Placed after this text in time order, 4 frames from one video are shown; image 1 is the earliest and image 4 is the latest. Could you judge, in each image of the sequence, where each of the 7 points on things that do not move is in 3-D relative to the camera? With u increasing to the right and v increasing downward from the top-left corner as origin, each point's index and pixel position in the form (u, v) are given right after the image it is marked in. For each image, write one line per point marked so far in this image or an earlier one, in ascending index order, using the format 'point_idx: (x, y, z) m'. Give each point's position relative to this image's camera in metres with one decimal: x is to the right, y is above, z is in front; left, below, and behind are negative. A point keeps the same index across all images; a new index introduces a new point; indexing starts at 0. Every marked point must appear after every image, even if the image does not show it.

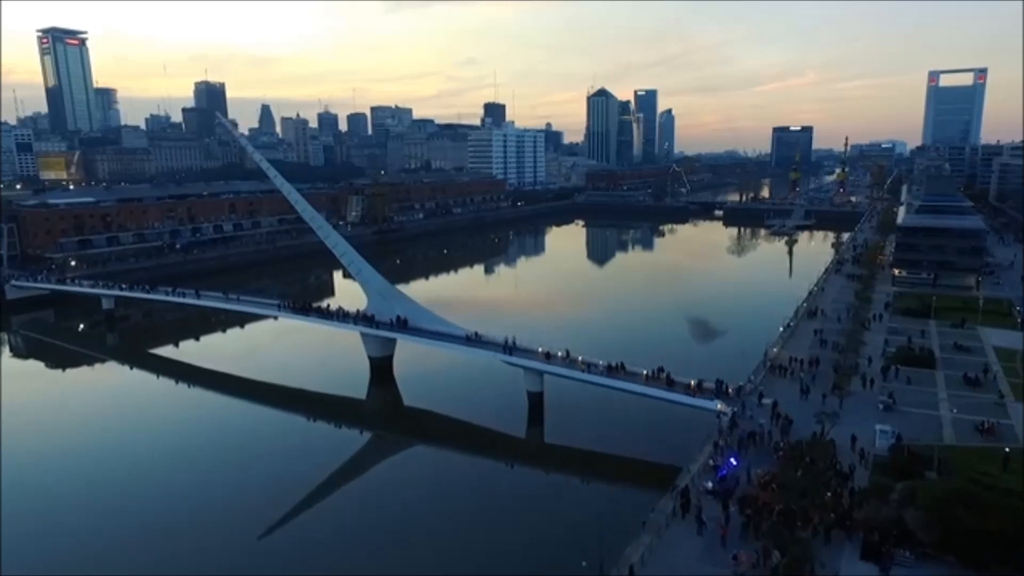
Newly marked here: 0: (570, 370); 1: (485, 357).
0: (+0.9, -1.4, +11.1) m
1: (-0.5, -1.2, +11.8) m
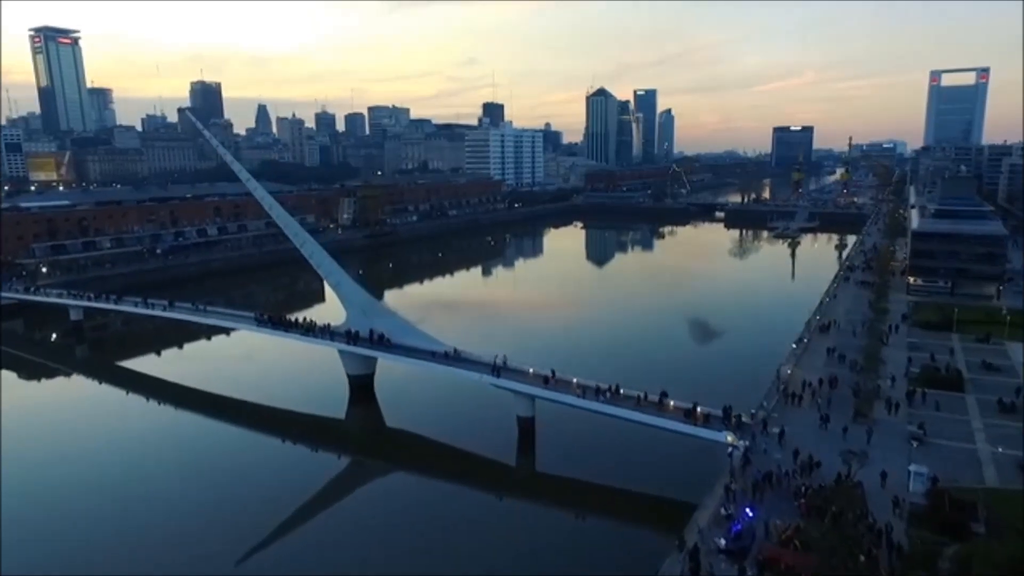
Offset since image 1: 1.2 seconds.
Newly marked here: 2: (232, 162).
0: (+0.7, -1.6, +10.1) m
1: (-0.7, -1.5, +10.8) m
2: (-6.2, +2.7, +15.1) m
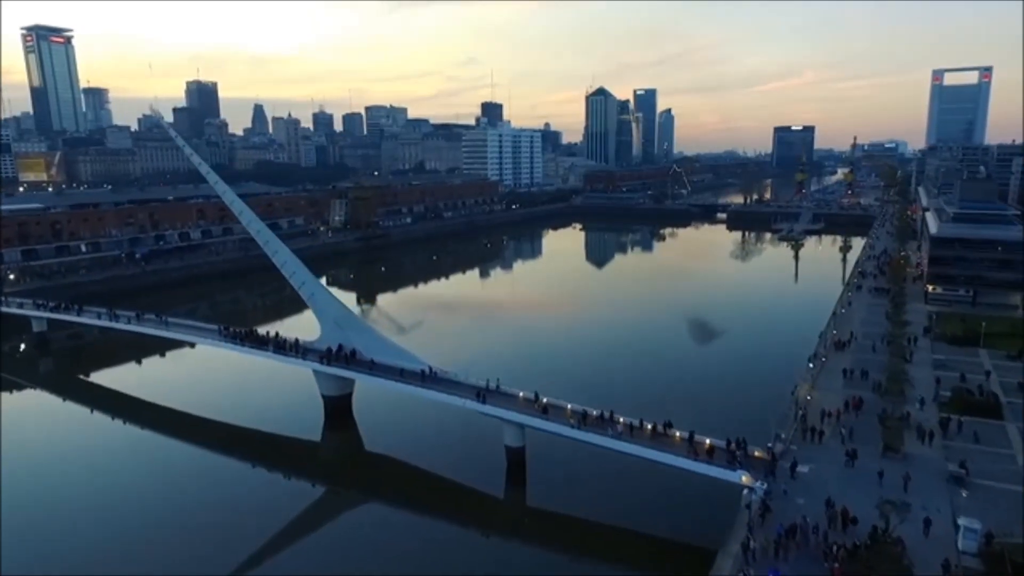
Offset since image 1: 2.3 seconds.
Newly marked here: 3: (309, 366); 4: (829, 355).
0: (+0.6, -1.8, +9.0) m
1: (-0.8, -1.7, +9.7) m
2: (-6.4, +2.5, +14.0) m
3: (-3.3, -1.3, +11.2) m
4: (+5.5, -1.2, +12.1) m
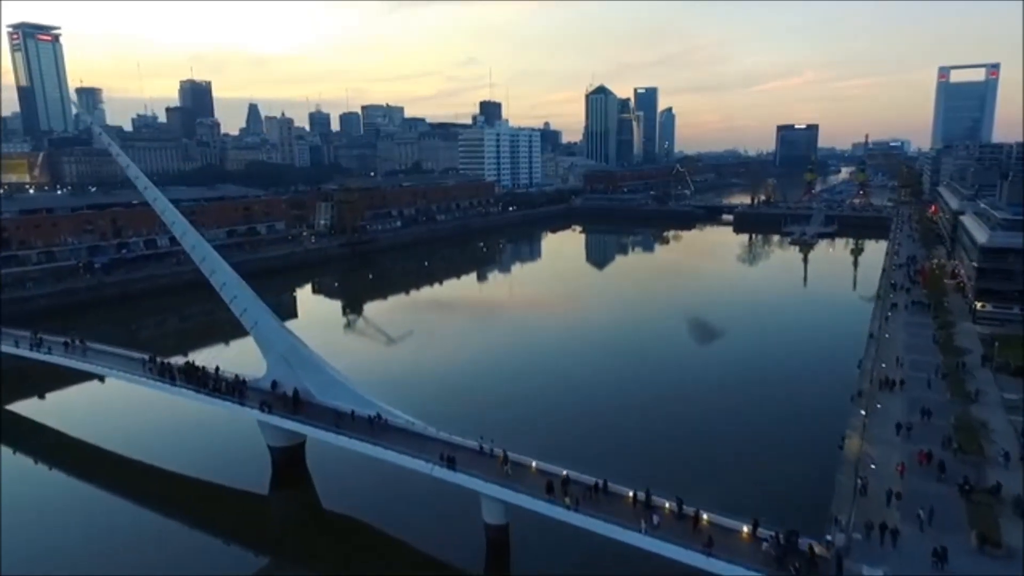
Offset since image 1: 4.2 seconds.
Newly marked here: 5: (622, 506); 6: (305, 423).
0: (+0.3, -2.2, +7.0) m
1: (-1.0, -2.0, +7.8) m
2: (-6.6, +2.1, +12.0) m
3: (-3.5, -1.7, +9.2) m
4: (+5.3, -1.5, +10.1) m
5: (+1.1, -2.2, +6.9) m
6: (-2.6, -1.7, +8.8) m
